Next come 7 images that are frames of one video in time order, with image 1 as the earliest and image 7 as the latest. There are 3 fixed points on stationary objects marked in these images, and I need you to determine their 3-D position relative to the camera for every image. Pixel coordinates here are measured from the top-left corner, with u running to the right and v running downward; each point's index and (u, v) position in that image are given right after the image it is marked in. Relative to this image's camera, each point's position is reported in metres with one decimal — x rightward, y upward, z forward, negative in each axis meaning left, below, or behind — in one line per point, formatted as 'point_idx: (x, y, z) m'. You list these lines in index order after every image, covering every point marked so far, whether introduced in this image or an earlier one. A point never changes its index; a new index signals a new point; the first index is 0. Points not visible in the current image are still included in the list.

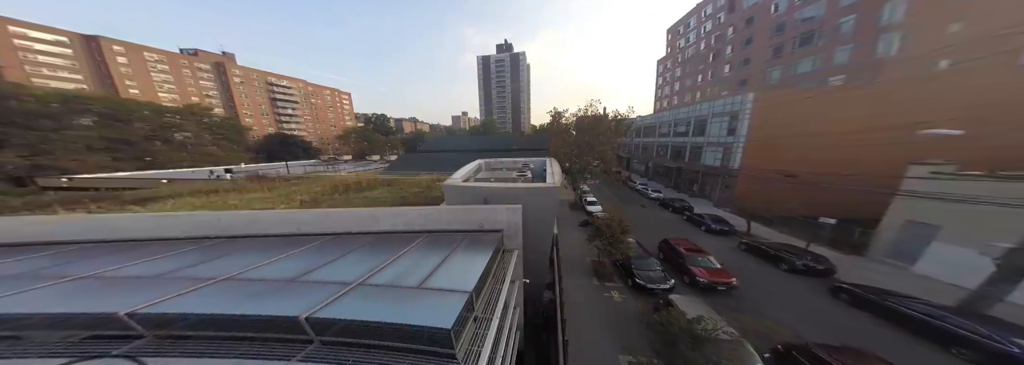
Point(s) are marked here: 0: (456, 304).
0: (-0.7, -1.6, +2.9) m
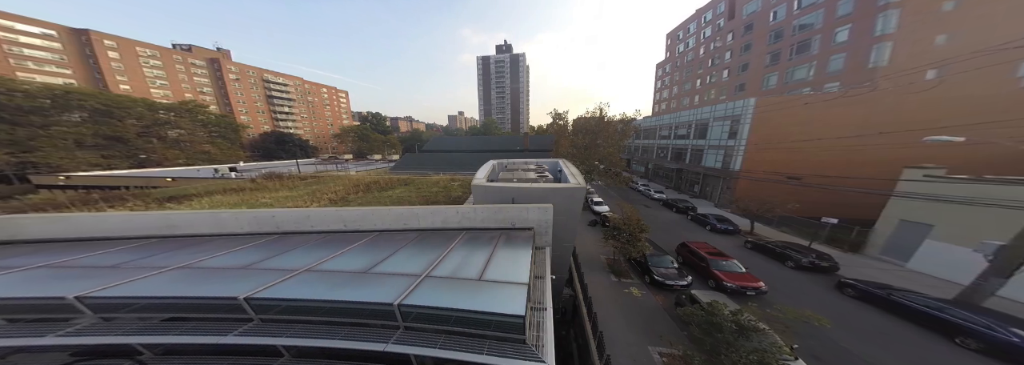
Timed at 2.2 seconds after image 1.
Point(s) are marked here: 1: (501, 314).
0: (+0.2, -1.7, +3.2) m
1: (-0.2, -1.8, +2.9) m
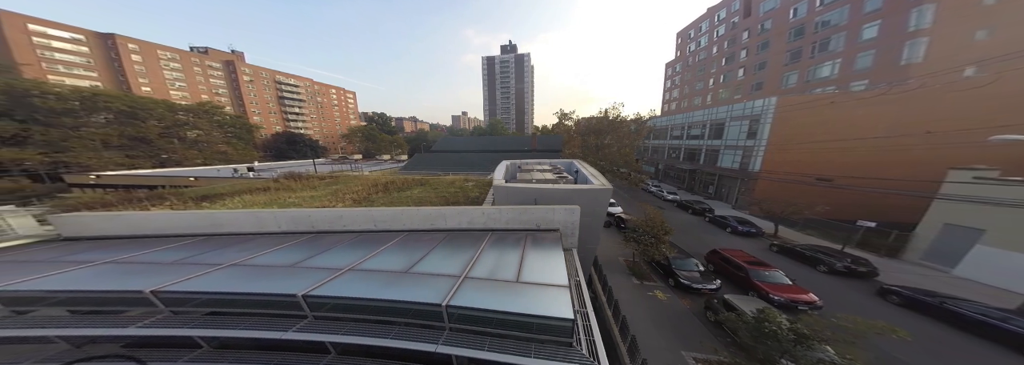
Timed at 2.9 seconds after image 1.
0: (+0.8, -1.7, +3.2) m
1: (+0.5, -1.8, +2.9) m
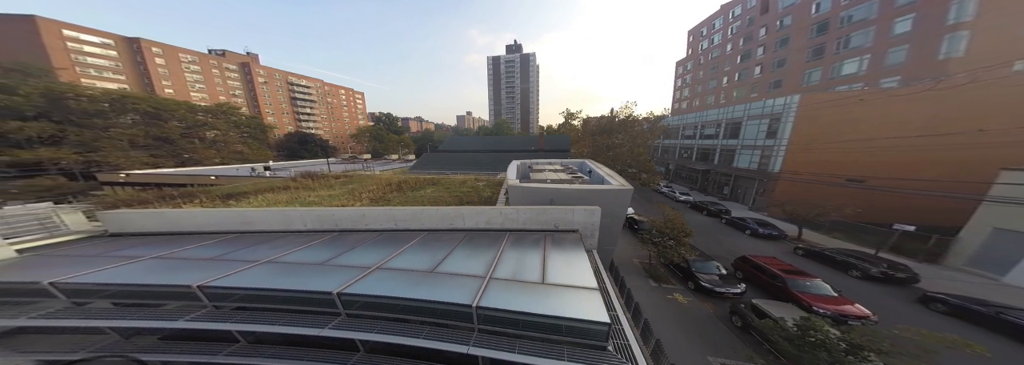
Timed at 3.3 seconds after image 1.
0: (+1.2, -1.7, +3.1) m
1: (+0.9, -1.8, +2.8) m
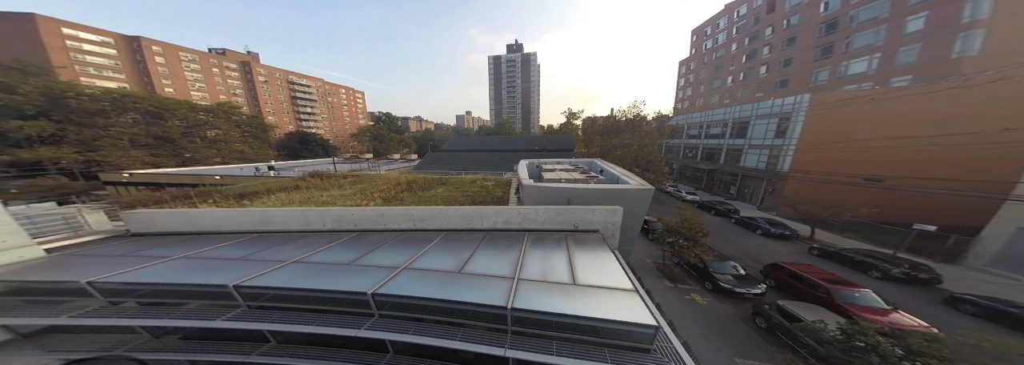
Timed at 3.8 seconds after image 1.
0: (+1.7, -1.7, +3.1) m
1: (+1.4, -1.8, +2.8) m
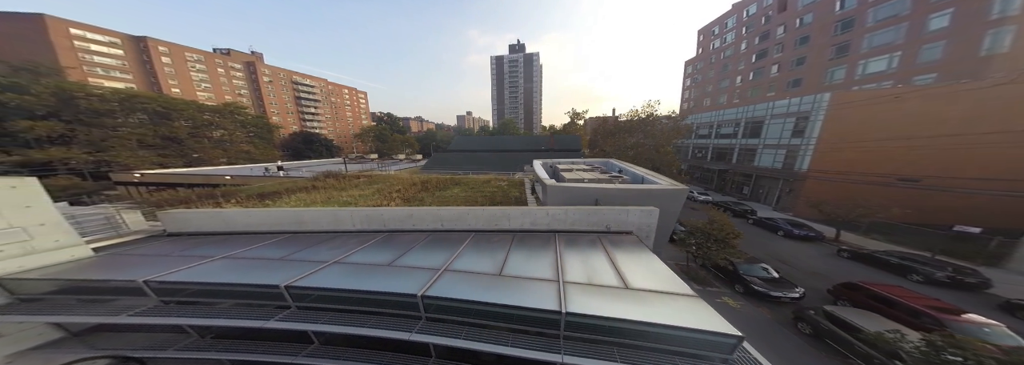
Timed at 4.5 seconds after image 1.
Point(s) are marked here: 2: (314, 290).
0: (+2.5, -1.7, +3.0) m
1: (+2.1, -1.8, +2.6) m
2: (-2.7, -1.5, +2.8) m
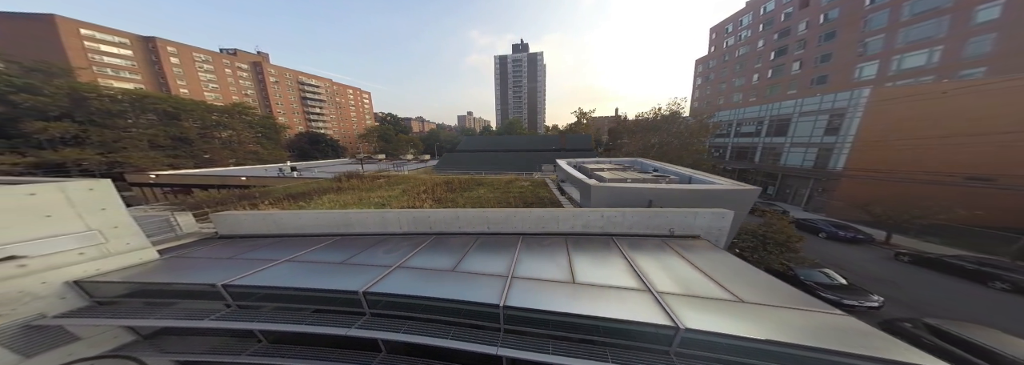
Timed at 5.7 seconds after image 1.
0: (+3.7, -1.7, +2.6) m
1: (+3.4, -1.8, +2.3) m
2: (-1.4, -1.5, +2.5) m
